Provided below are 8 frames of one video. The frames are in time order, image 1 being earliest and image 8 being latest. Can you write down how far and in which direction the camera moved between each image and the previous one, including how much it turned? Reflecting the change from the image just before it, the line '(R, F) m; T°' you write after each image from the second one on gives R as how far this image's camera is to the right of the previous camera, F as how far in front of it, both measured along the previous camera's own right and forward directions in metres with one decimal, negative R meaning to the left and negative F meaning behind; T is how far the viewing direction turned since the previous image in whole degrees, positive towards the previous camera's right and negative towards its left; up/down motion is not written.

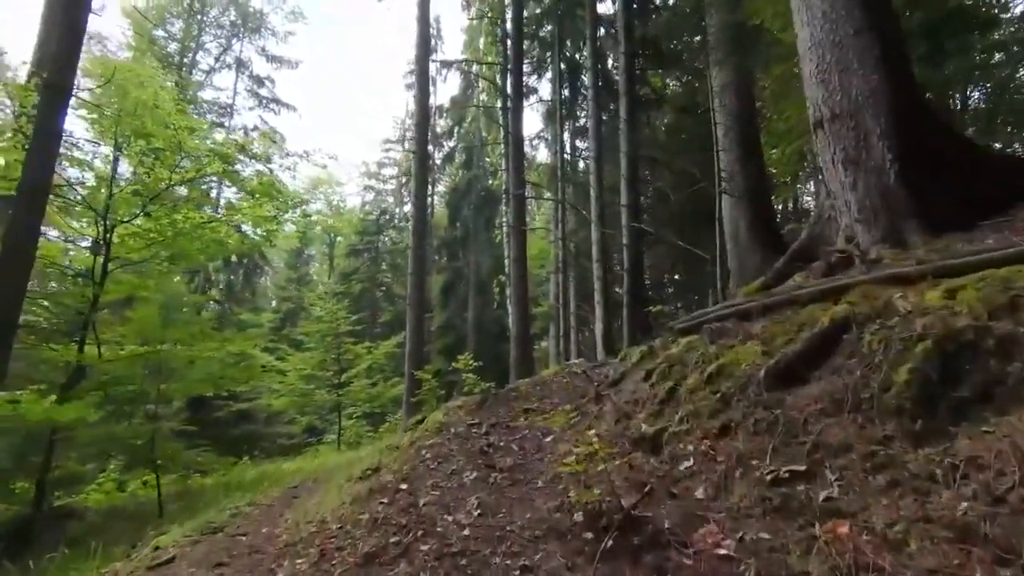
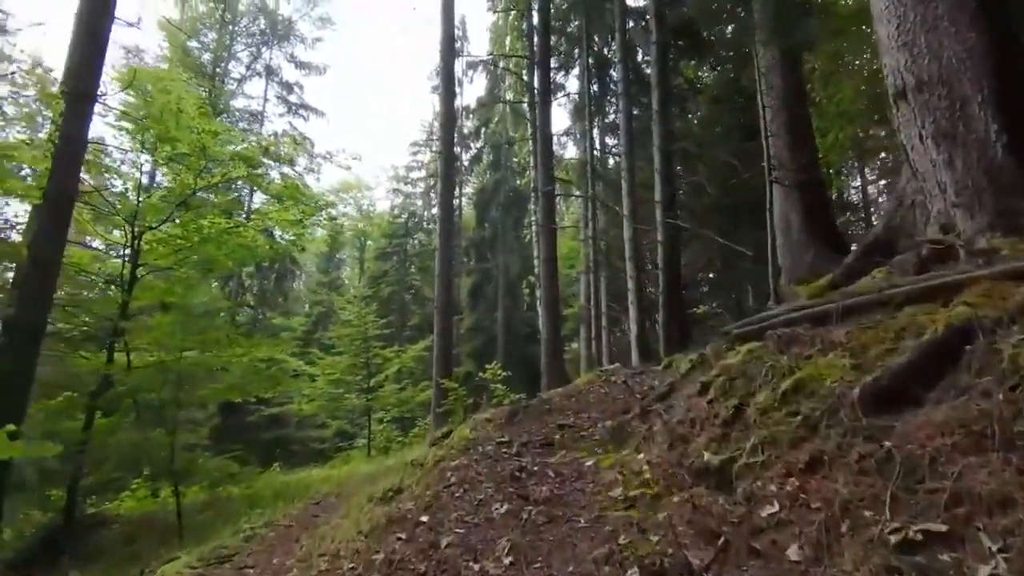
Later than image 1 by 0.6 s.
(0.0, +0.4) m; -2°
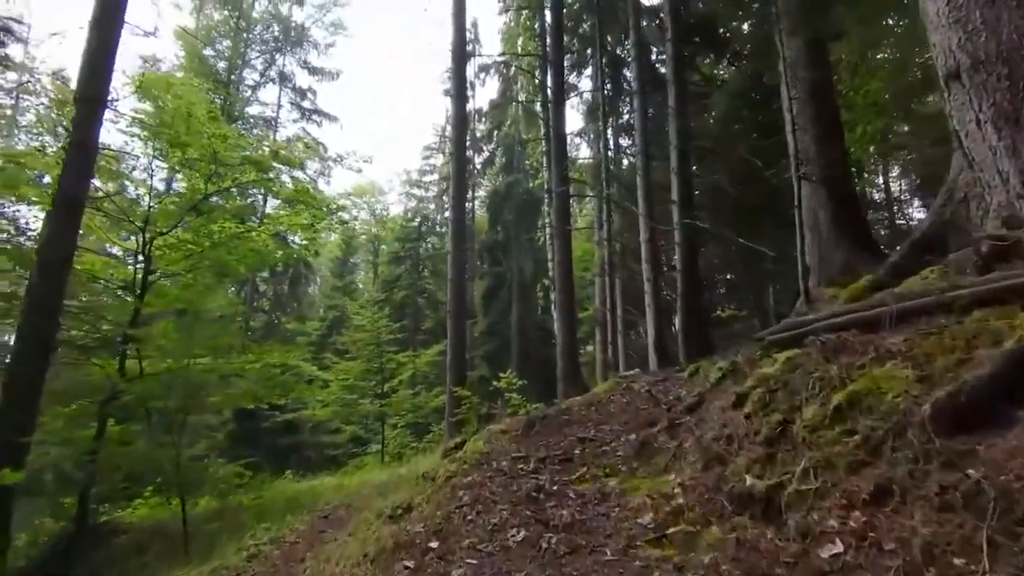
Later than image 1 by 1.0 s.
(0.0, +0.2) m; -1°
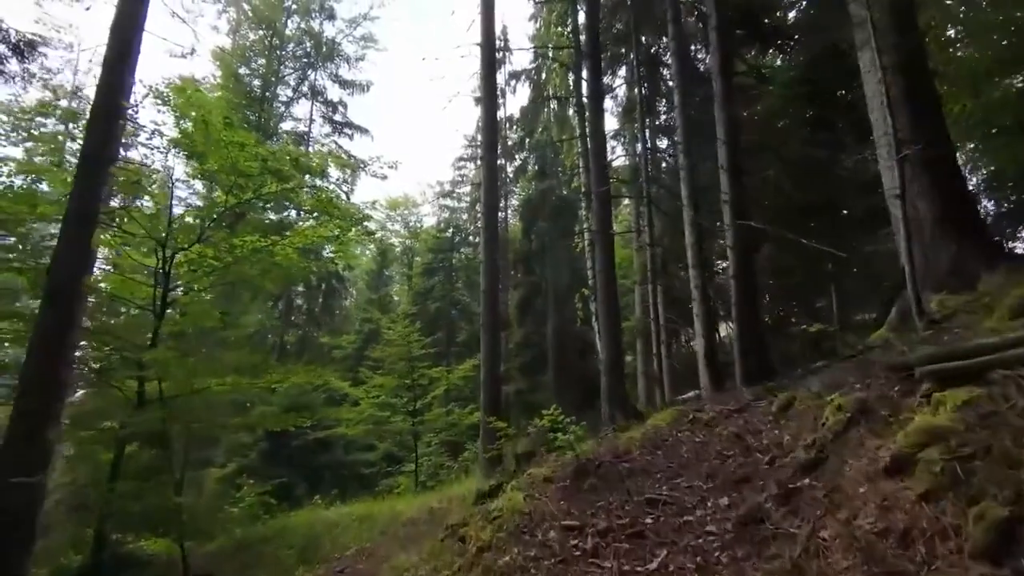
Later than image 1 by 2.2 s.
(0.0, +0.8) m; -3°
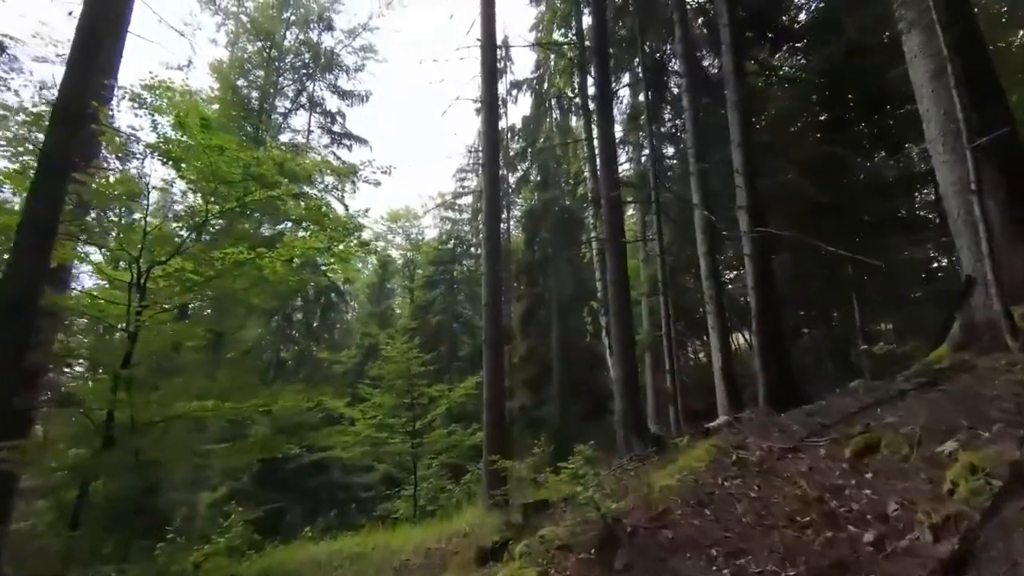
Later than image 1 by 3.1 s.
(0.0, +0.7) m; 0°
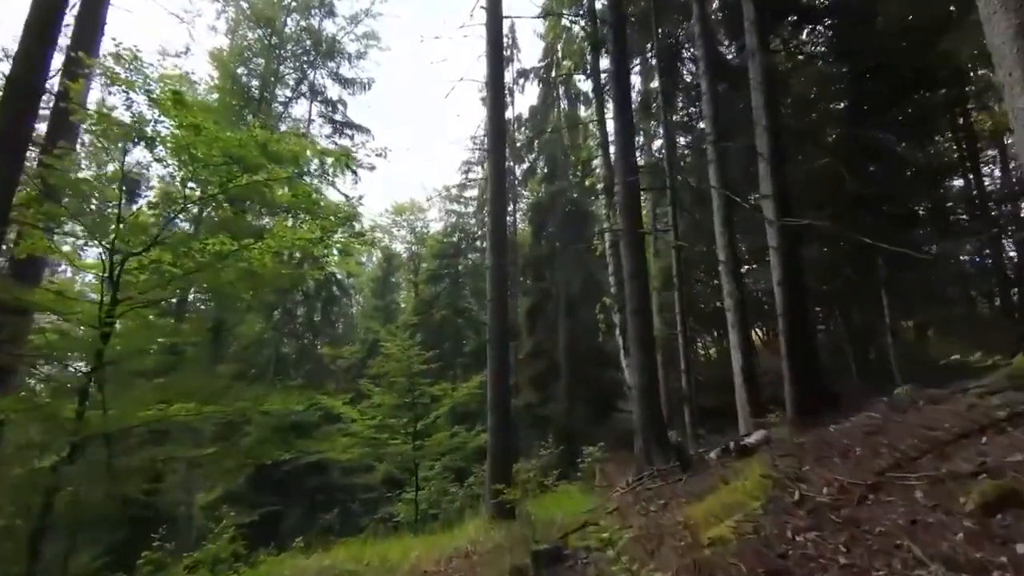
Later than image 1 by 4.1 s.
(0.0, +0.7) m; -1°
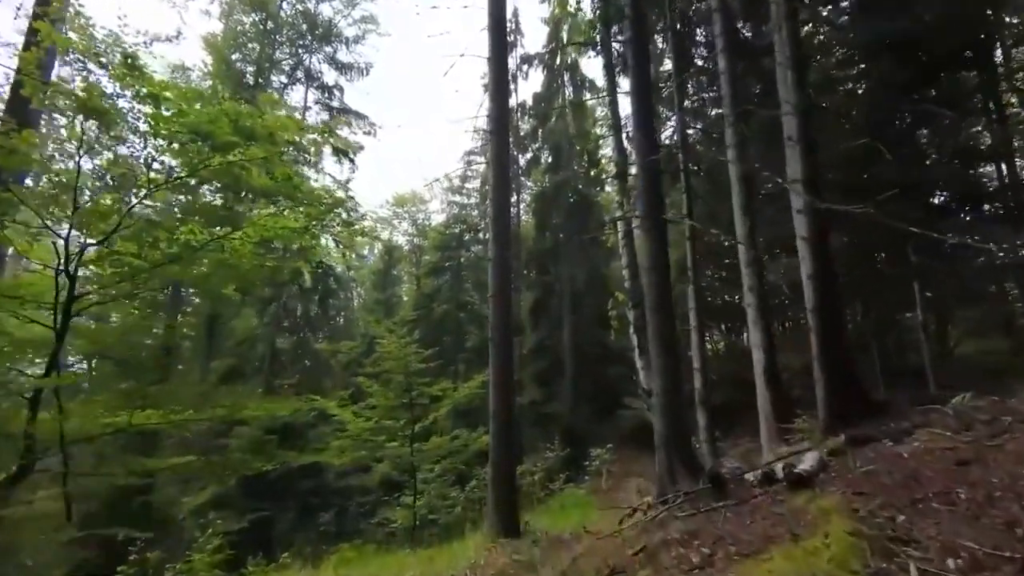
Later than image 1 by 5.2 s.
(0.0, +0.8) m; 0°
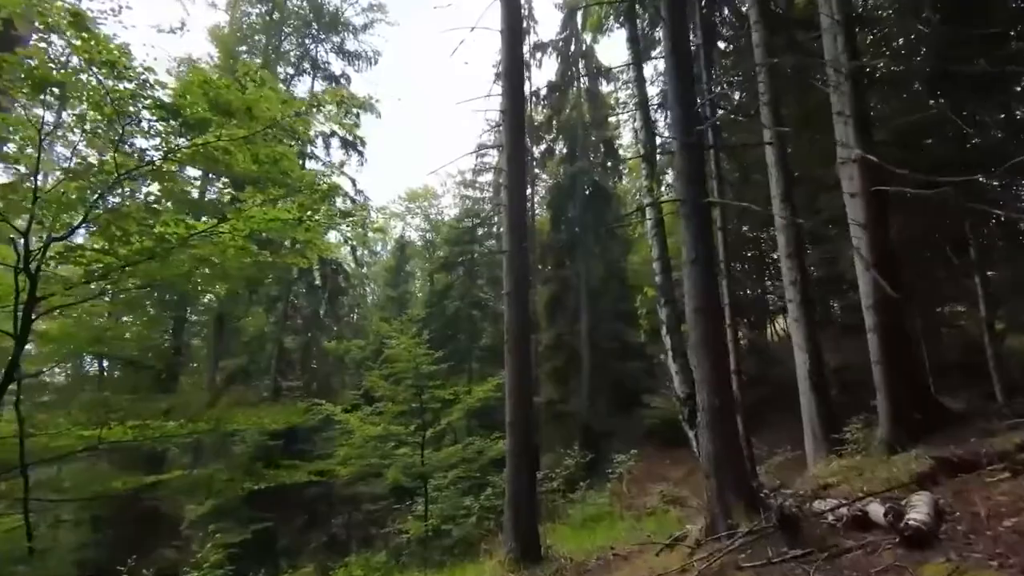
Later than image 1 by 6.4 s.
(0.0, +0.9) m; -1°
